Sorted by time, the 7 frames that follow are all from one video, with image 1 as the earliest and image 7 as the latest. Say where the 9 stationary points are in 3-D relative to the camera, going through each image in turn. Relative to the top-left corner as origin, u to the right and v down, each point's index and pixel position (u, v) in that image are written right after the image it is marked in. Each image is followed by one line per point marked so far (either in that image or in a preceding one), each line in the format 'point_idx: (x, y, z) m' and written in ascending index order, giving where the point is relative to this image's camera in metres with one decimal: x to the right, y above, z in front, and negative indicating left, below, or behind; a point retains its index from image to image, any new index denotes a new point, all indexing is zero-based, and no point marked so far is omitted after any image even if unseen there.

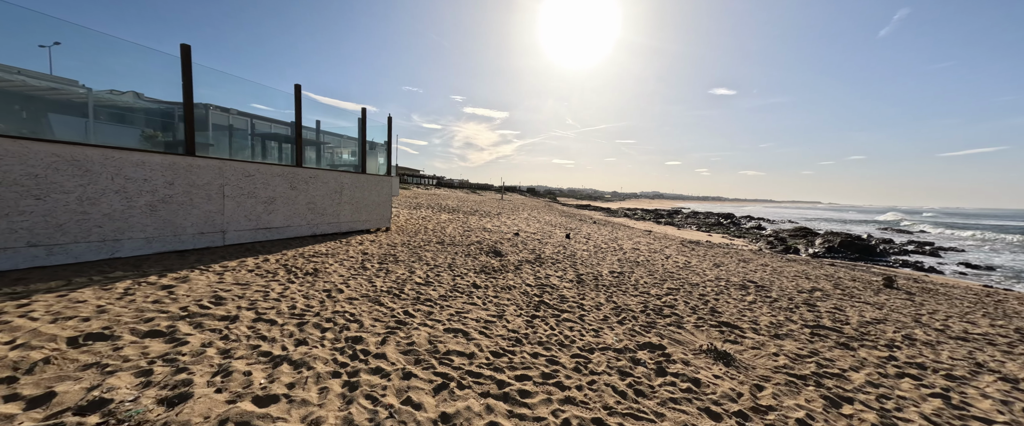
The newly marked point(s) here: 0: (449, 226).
0: (-2.4, -0.5, +13.9) m
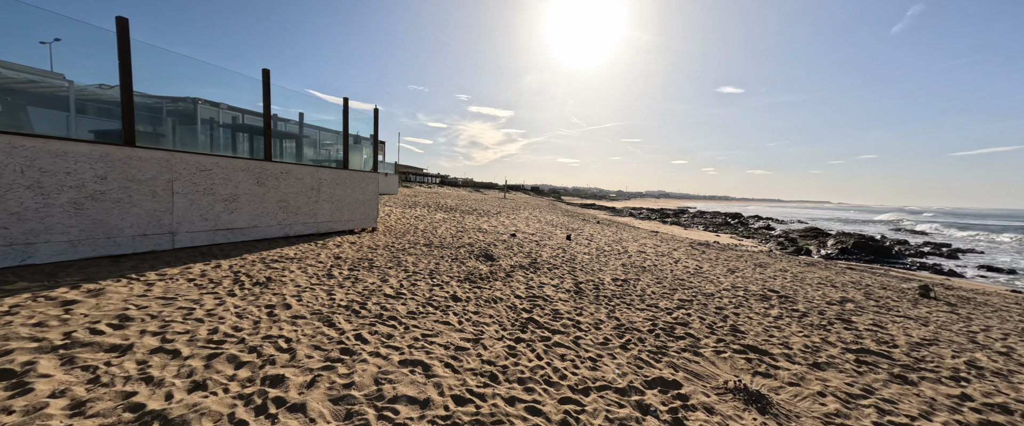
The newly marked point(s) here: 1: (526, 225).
0: (-2.5, -0.5, +13.1) m
1: (+0.6, -0.6, +16.3) m
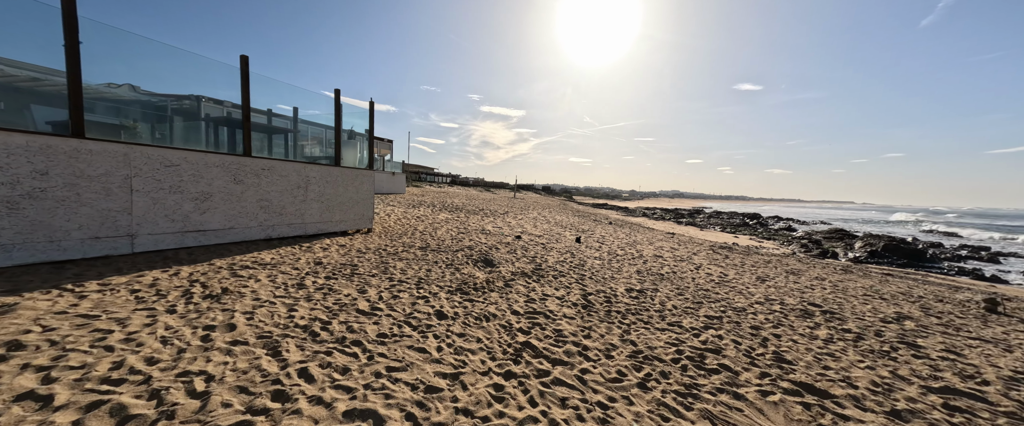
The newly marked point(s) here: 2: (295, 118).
0: (-2.3, -0.5, +12.3) m
1: (+0.9, -0.6, +15.5) m
2: (-4.6, +2.0, +7.9) m
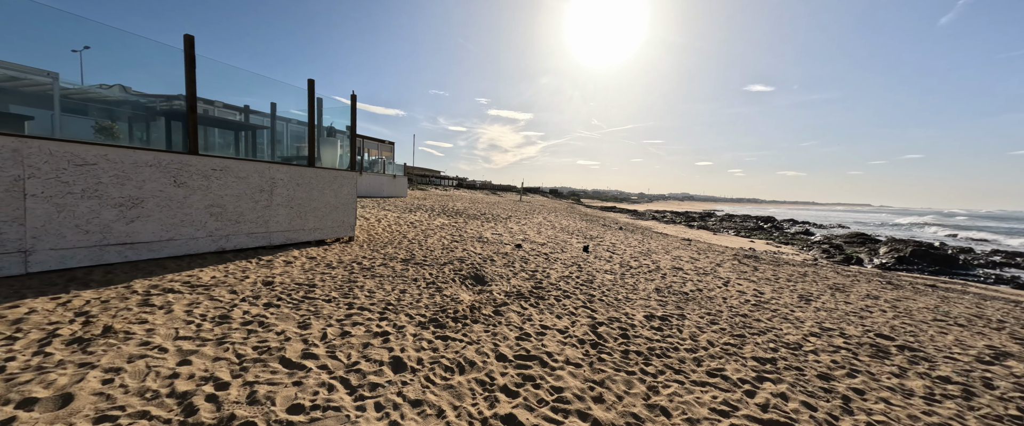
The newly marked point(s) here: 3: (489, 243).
0: (-2.3, -0.6, +11.2) m
1: (+1.0, -0.8, +14.3) m
2: (-4.7, +1.9, +6.9) m
3: (-0.6, -0.9, +10.5) m
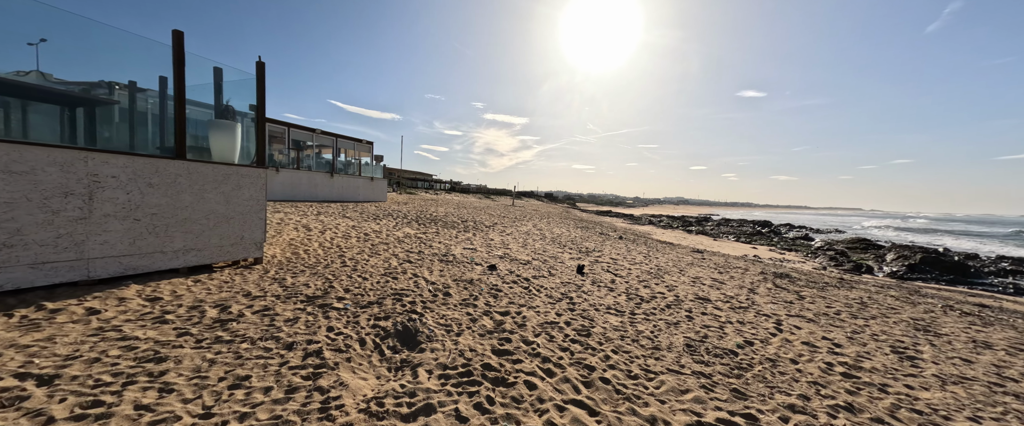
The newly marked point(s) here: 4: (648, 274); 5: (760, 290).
0: (-2.9, -0.9, +8.8) m
1: (+0.3, -1.1, +11.9) m
2: (-5.3, +1.7, +4.5) m
3: (-1.2, -1.1, +8.1) m
4: (+3.5, -1.6, +9.5) m
5: (+6.2, -1.8, +9.0) m
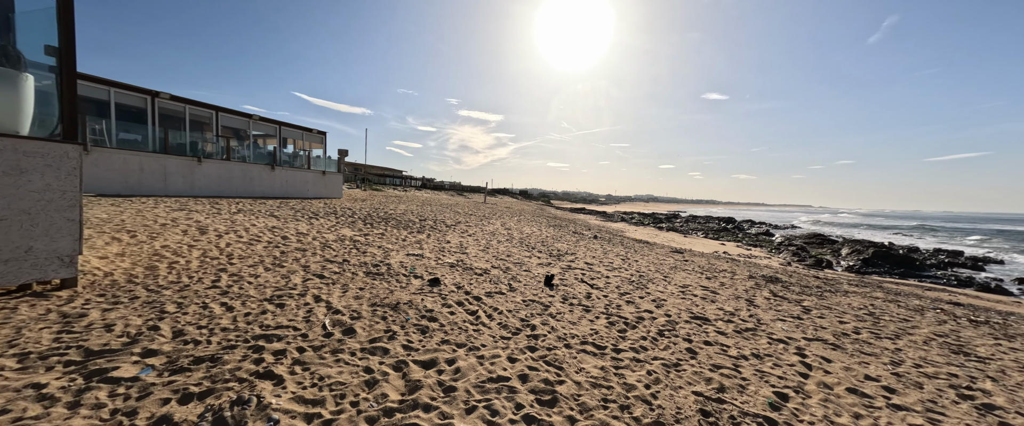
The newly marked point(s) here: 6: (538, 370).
0: (-3.8, -0.9, +6.8) m
1: (-0.8, -1.0, +10.1) m
2: (-5.9, +1.7, +2.3) m
3: (-2.1, -1.1, +6.2) m
4: (+2.6, -1.5, +7.9) m
5: (+5.2, -1.7, +7.6) m
6: (+0.3, -1.4, +3.6) m
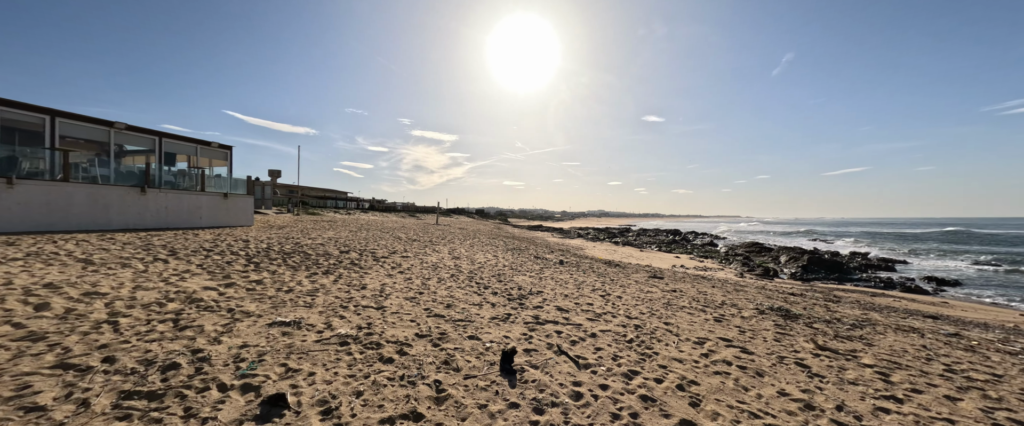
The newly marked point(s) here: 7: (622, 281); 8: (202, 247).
0: (-4.5, -1.4, +3.3) m
1: (-1.9, -1.6, +7.0) m
2: (-6.1, +1.4, -1.2) m
3: (-2.8, -1.5, +2.9) m
4: (+1.7, -1.9, +5.2) m
5: (+4.4, -2.0, +5.2) m
6: (-0.1, -1.7, +0.6) m
7: (+3.6, -2.2, +11.7) m
8: (-8.5, -1.0, +10.2) m
